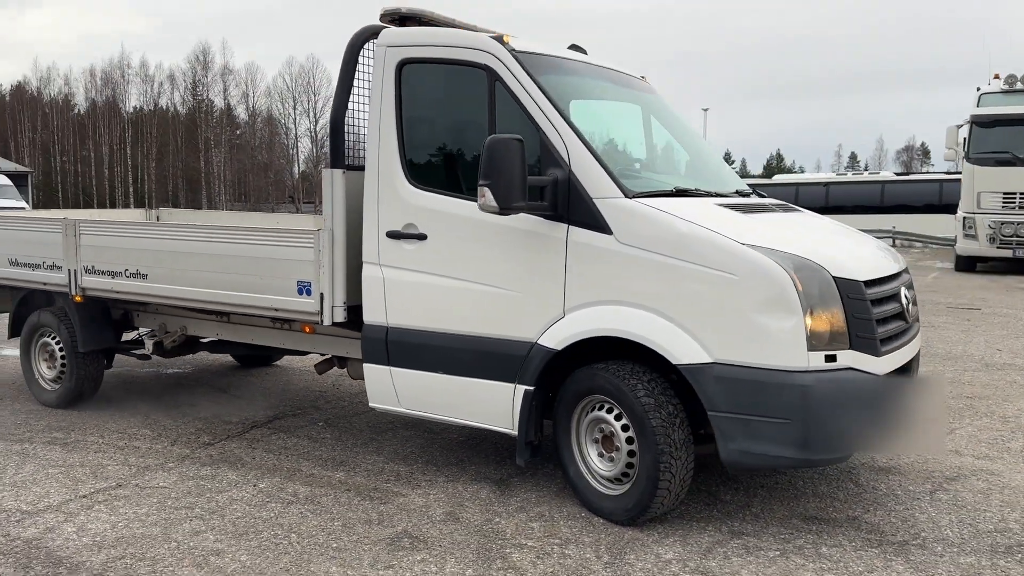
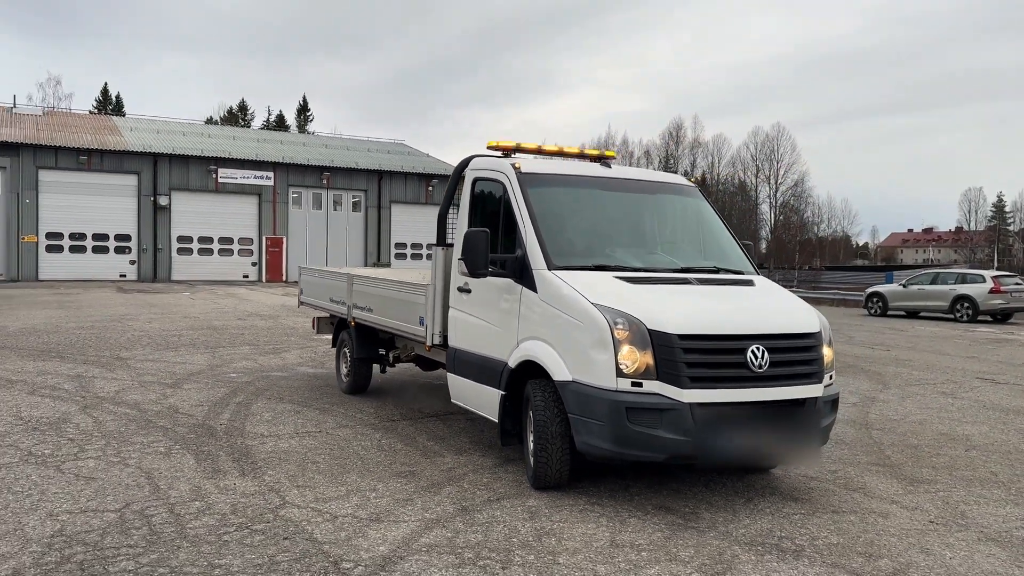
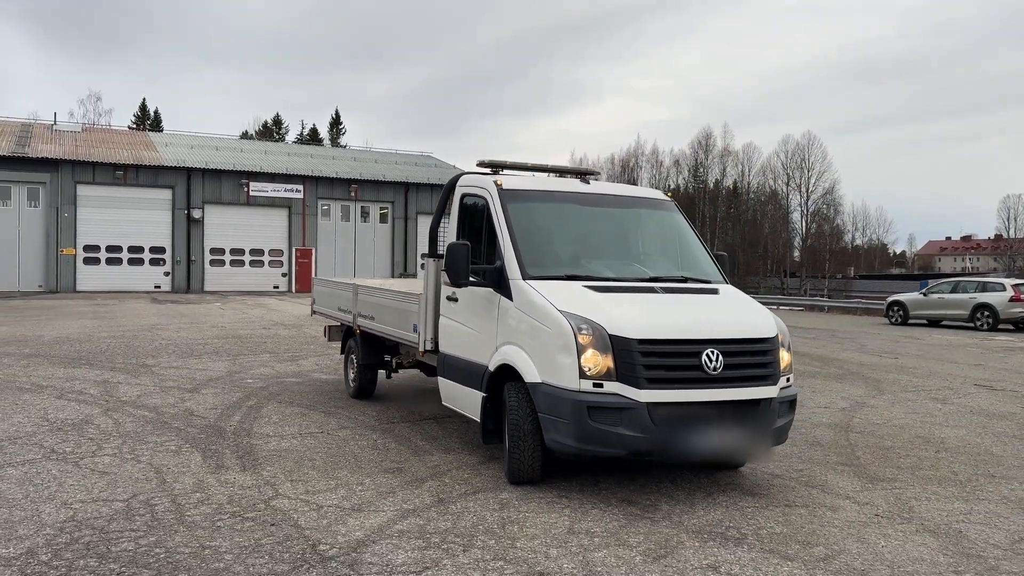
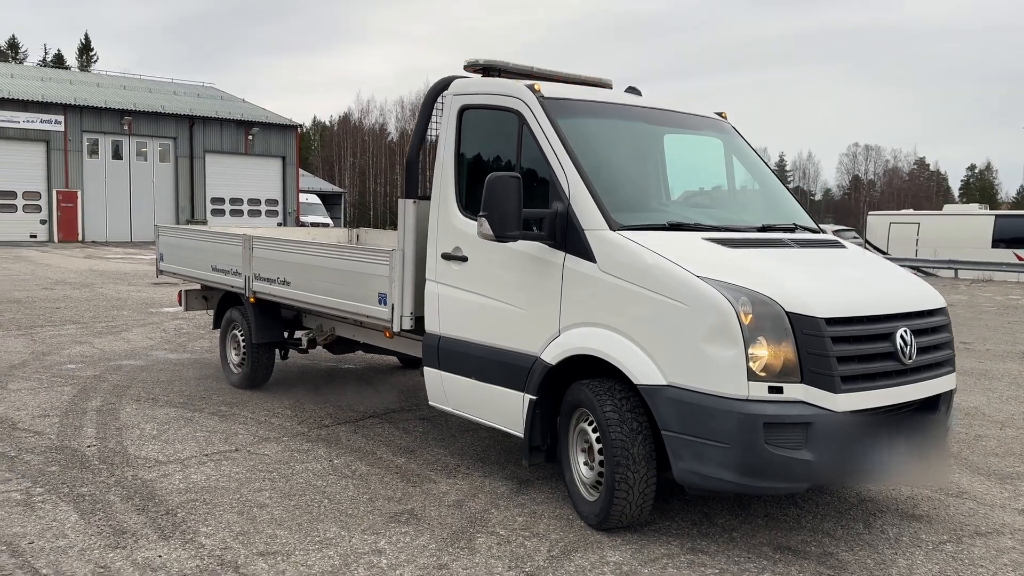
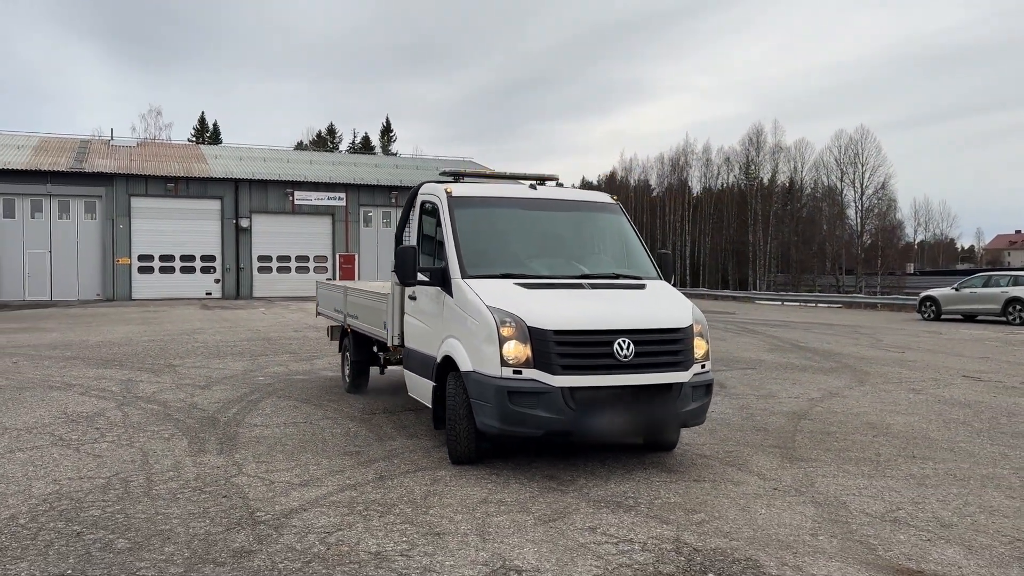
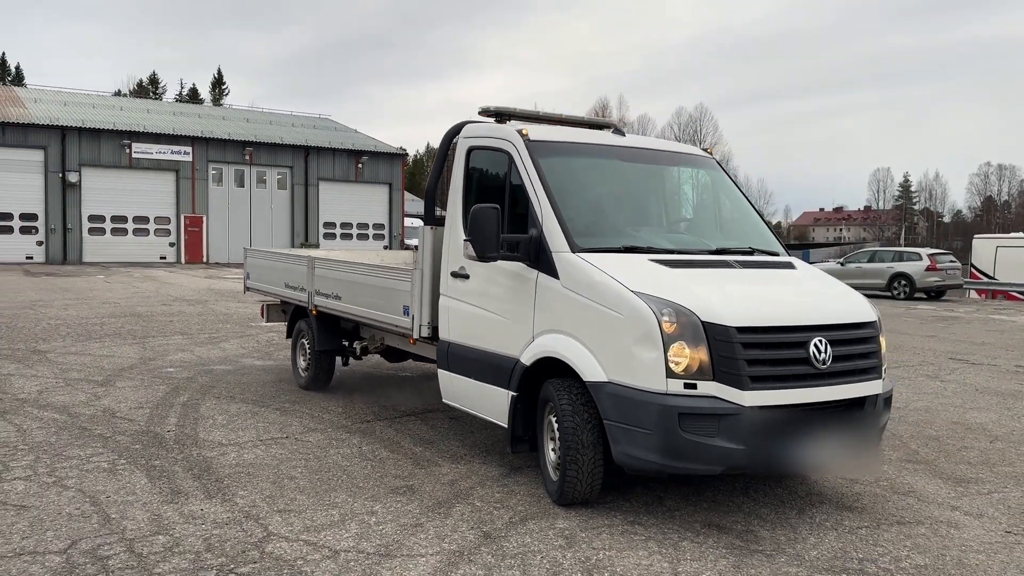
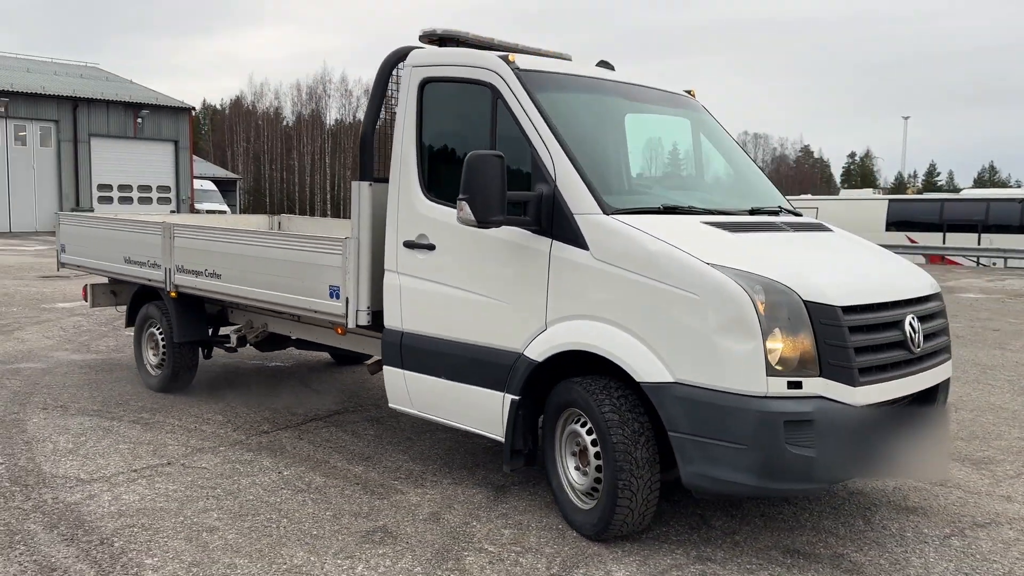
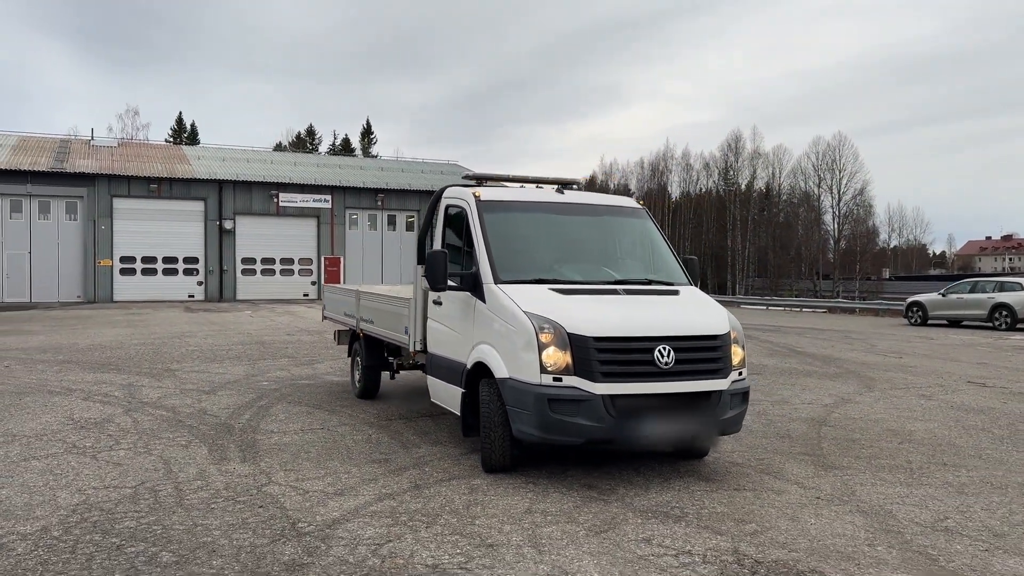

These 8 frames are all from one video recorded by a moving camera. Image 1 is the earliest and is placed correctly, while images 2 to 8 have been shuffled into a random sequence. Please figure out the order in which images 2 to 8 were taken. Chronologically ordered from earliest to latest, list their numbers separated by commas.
7, 4, 6, 2, 3, 8, 5
